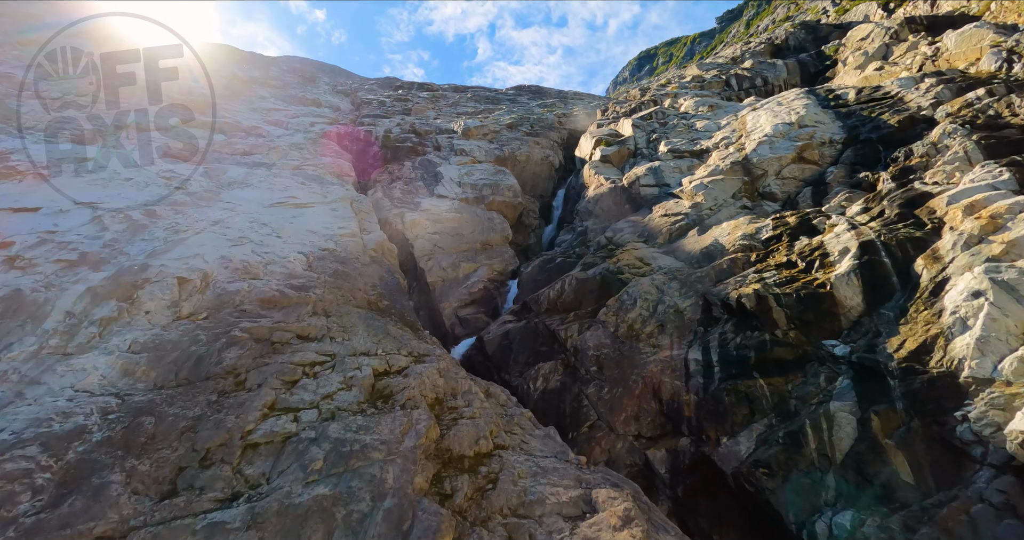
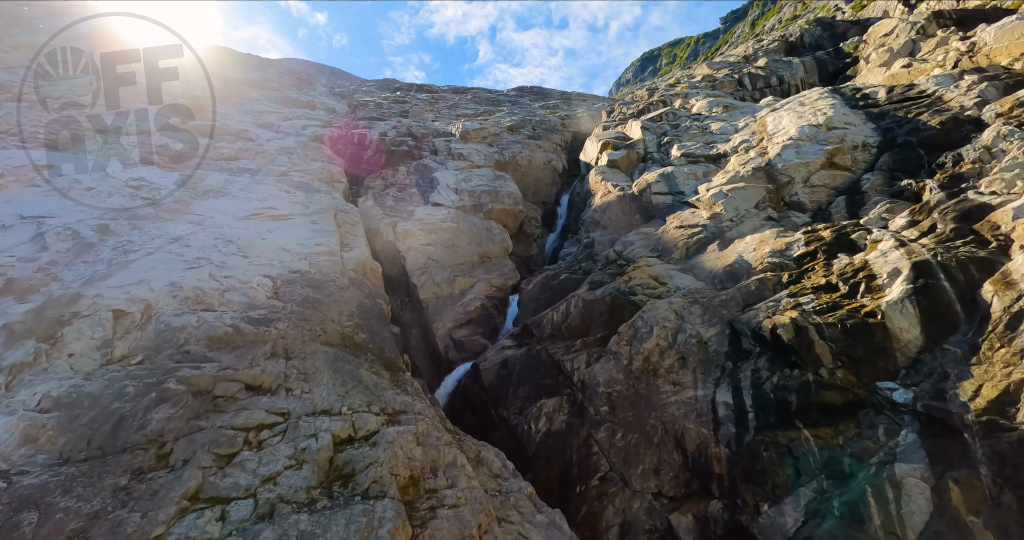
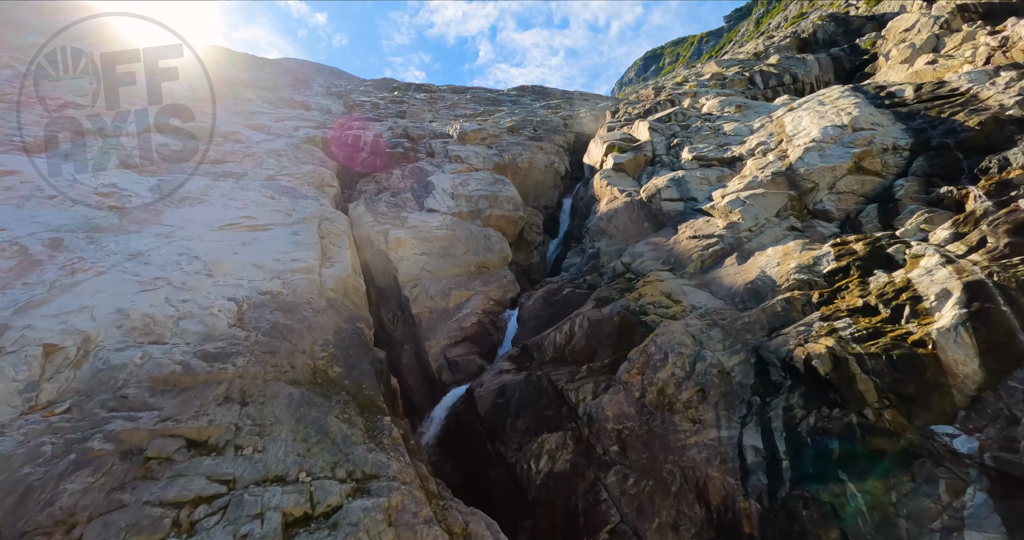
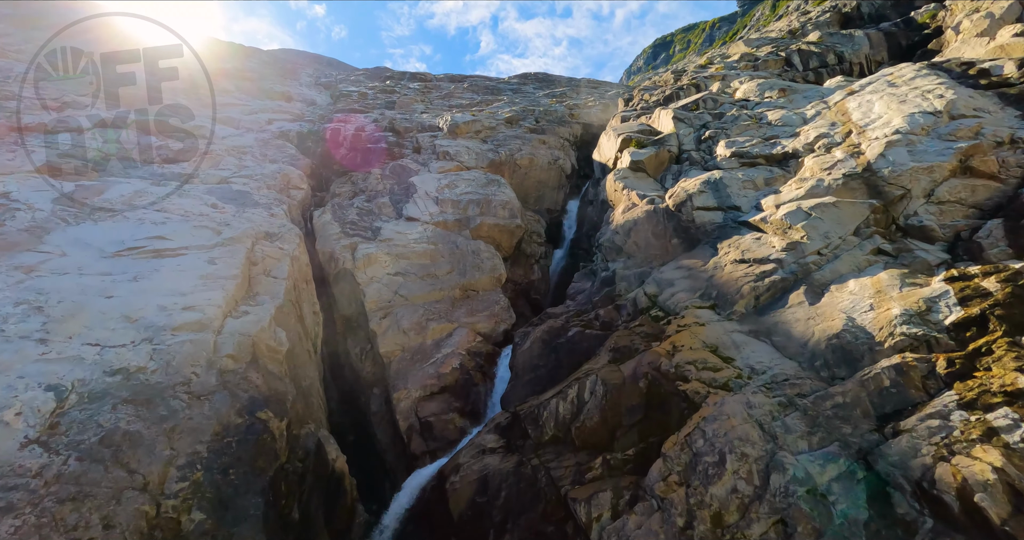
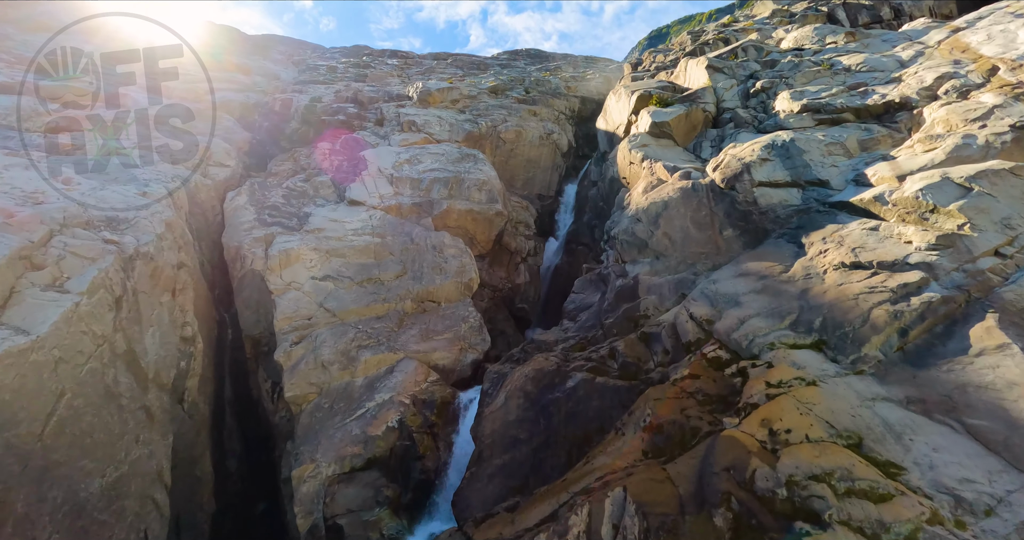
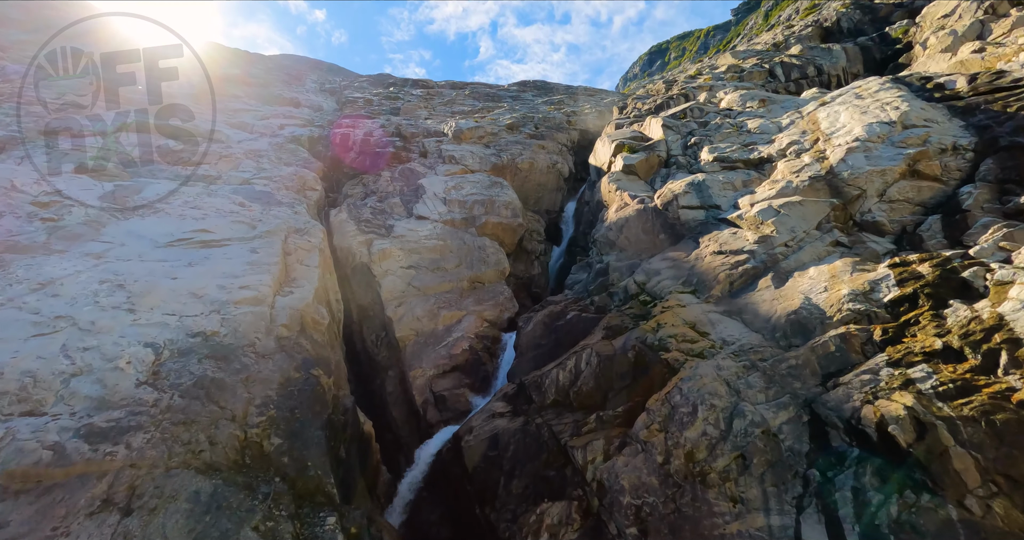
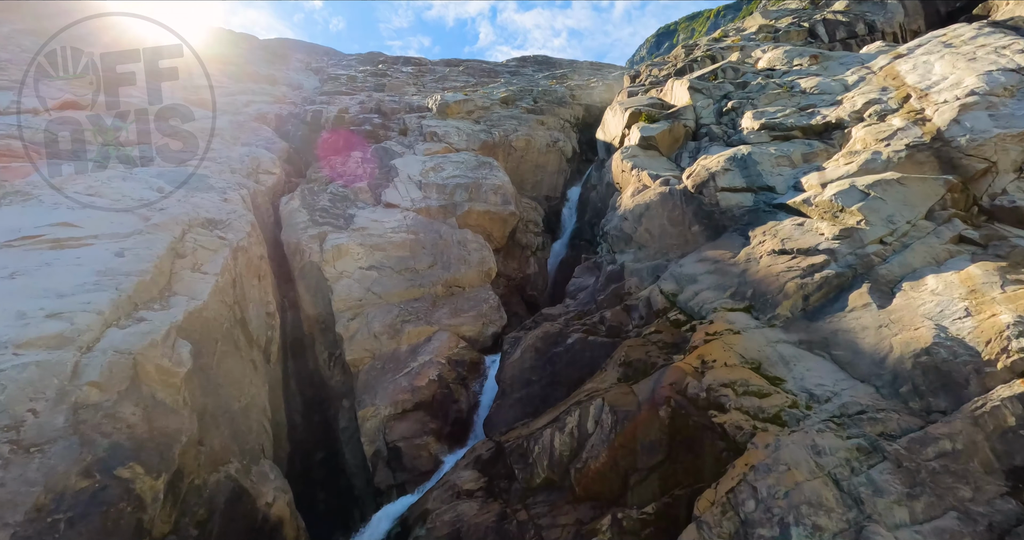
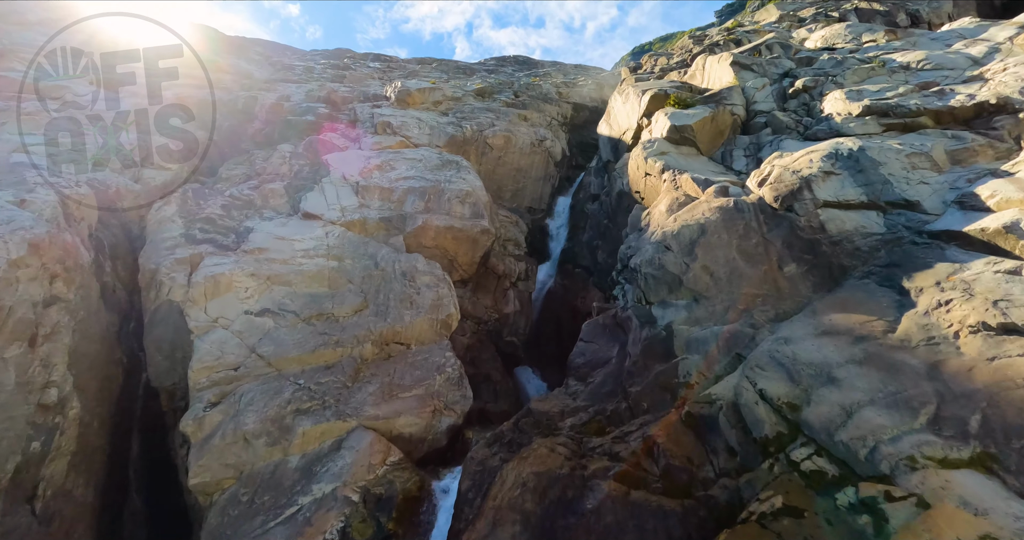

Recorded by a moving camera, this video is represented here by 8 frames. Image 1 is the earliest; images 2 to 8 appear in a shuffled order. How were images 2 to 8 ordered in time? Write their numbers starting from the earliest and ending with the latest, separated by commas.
2, 3, 6, 4, 7, 5, 8
